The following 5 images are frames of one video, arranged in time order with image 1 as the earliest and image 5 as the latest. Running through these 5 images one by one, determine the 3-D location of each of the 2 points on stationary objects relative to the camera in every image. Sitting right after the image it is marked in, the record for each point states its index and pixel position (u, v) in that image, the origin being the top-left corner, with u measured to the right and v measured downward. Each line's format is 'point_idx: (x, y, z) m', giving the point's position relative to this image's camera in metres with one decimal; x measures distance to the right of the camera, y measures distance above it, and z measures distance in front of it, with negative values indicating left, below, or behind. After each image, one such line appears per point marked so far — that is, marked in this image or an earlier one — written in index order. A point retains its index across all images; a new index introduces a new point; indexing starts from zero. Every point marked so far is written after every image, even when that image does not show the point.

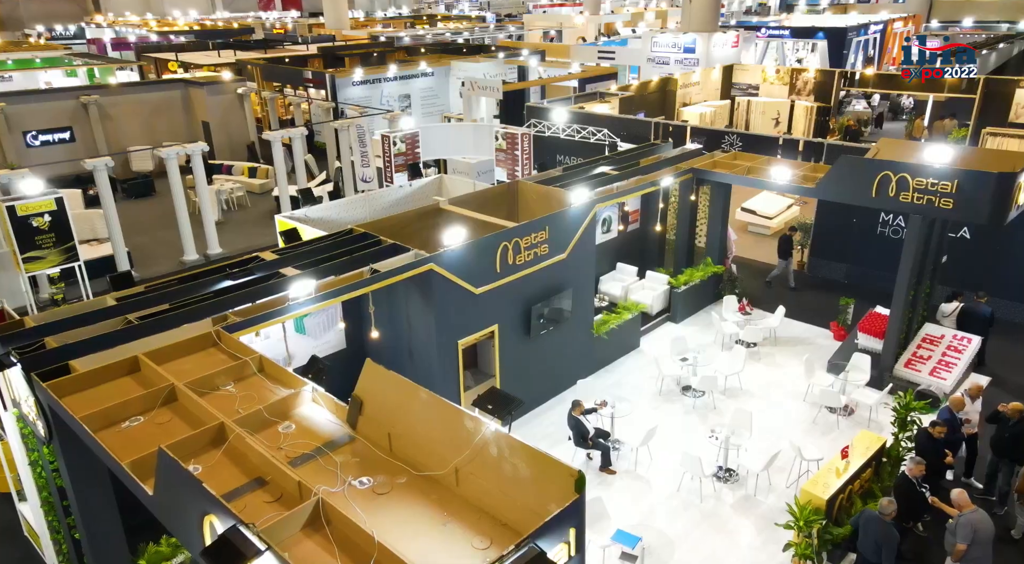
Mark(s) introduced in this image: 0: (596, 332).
0: (+0.8, -0.5, +6.6) m
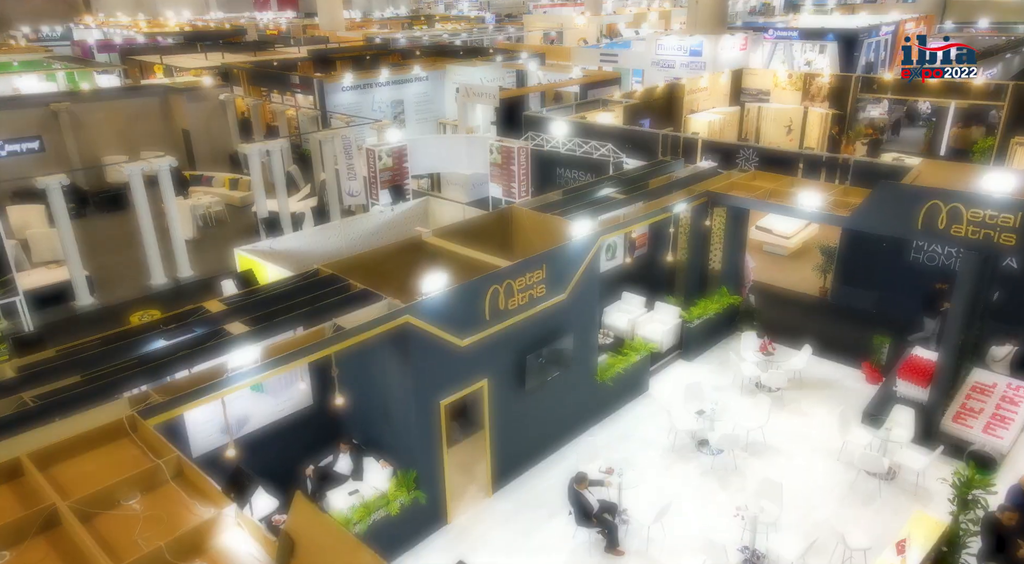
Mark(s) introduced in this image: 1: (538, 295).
0: (+0.7, -0.8, +5.8) m
1: (+0.2, -0.1, +5.0) m
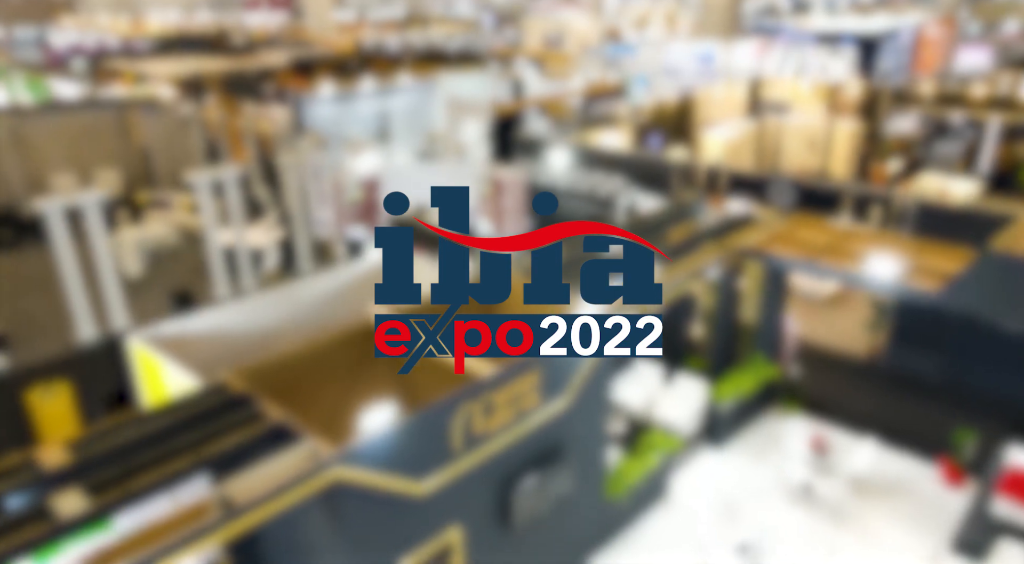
0: (+0.6, -1.3, +4.5) m
1: (+0.1, -0.6, +3.7) m
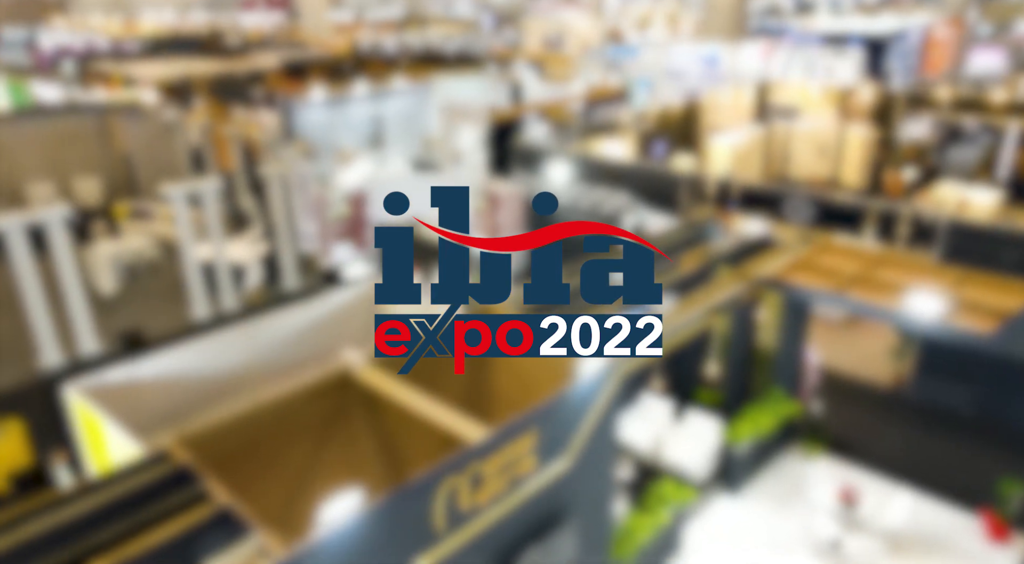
0: (+0.6, -1.5, +4.1) m
1: (+0.1, -0.8, +3.2) m
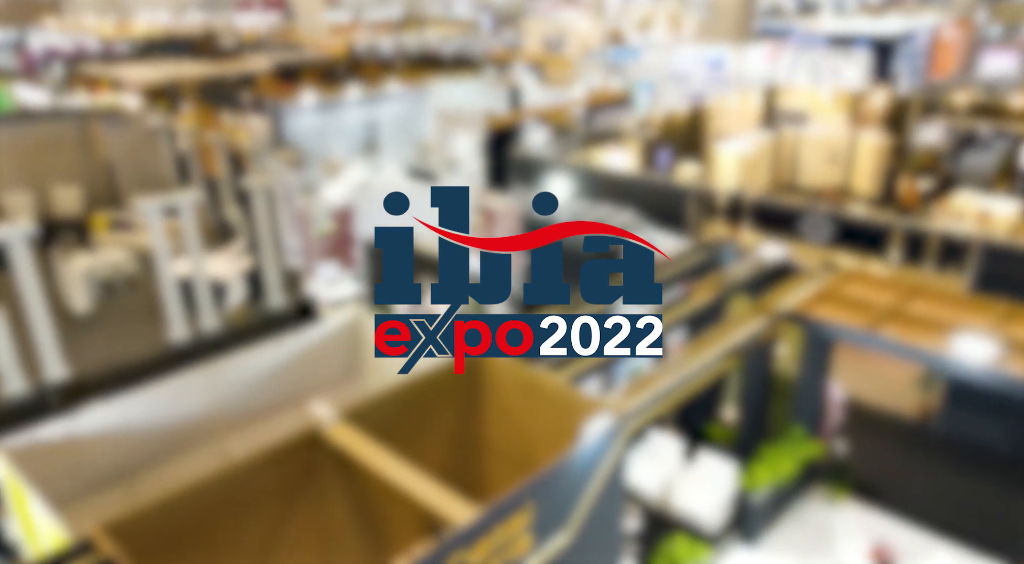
0: (+0.5, -1.7, +3.6) m
1: (0.0, -1.0, +2.7) m
